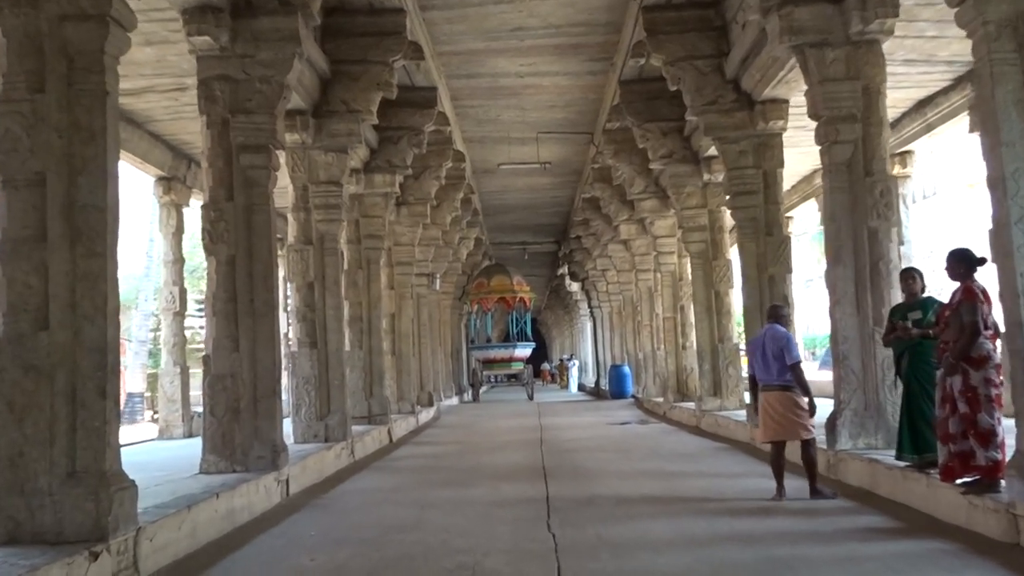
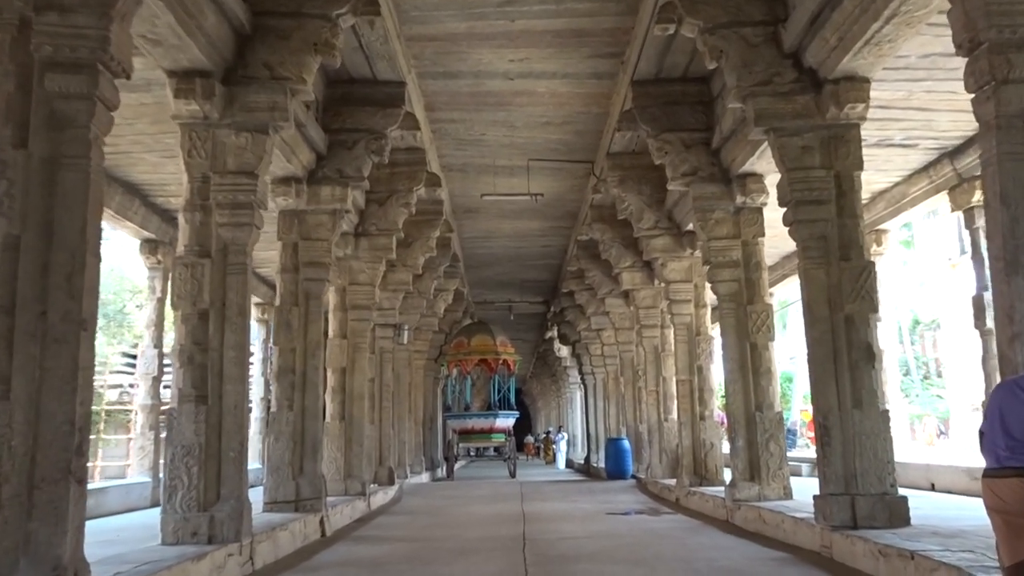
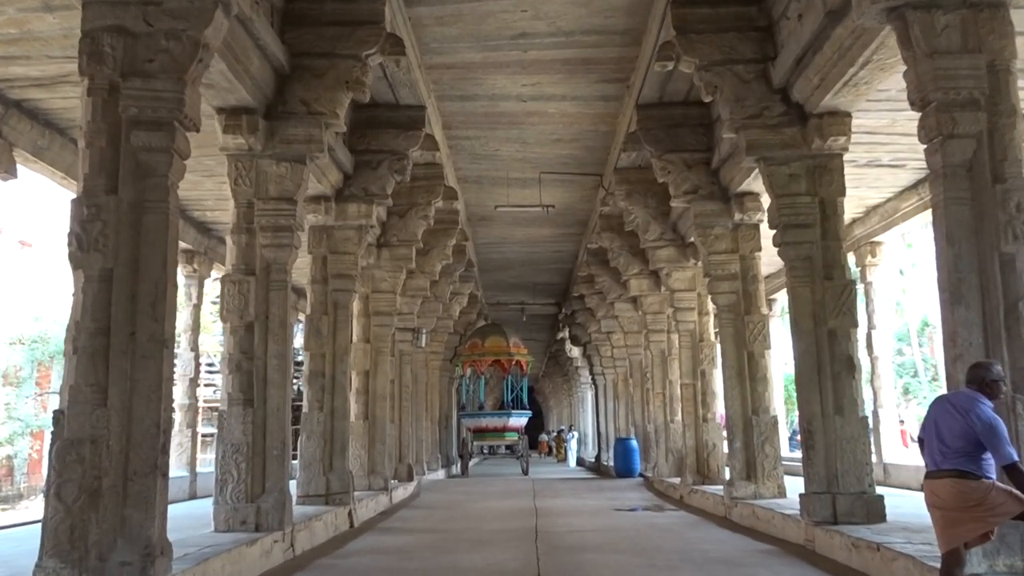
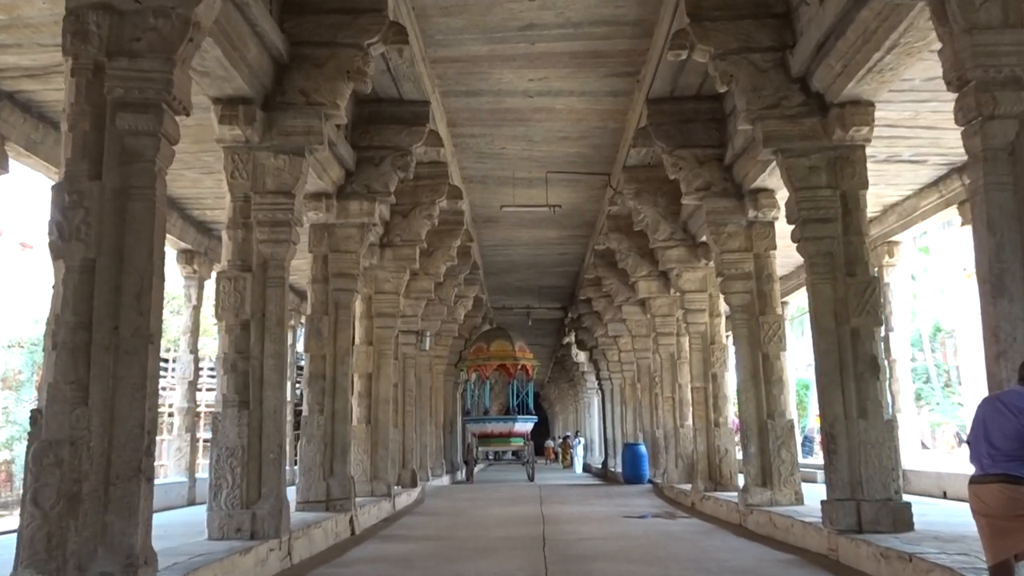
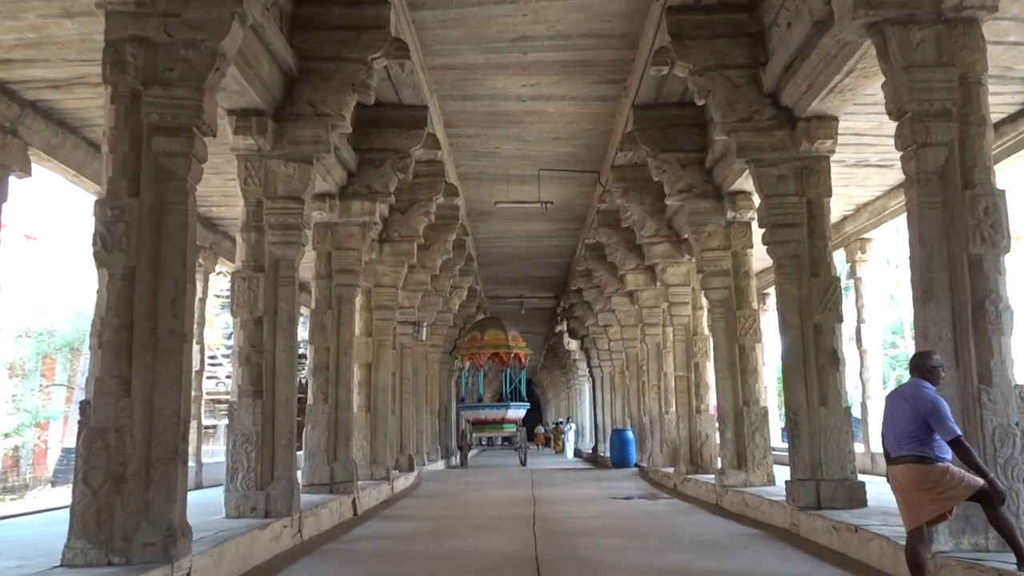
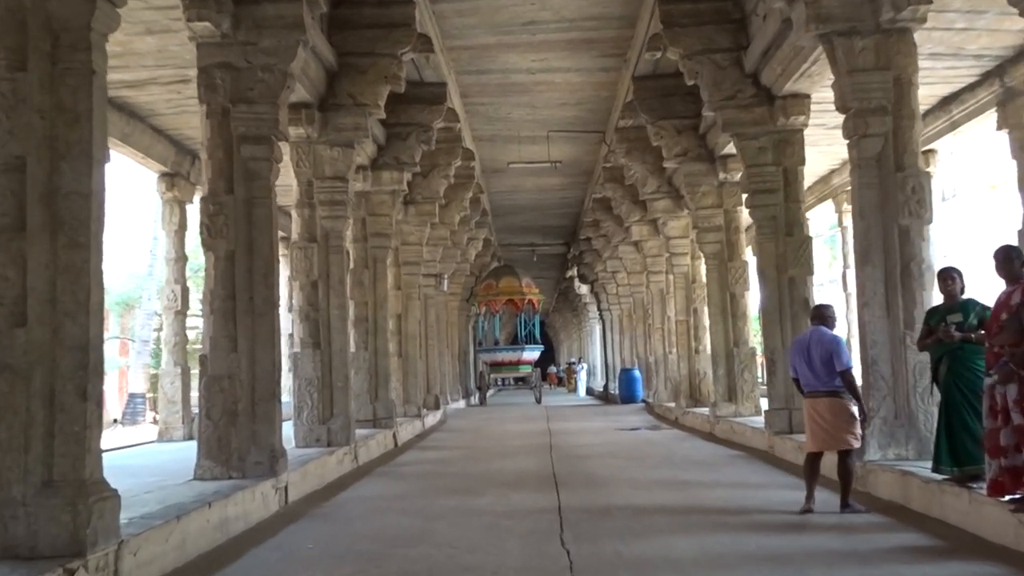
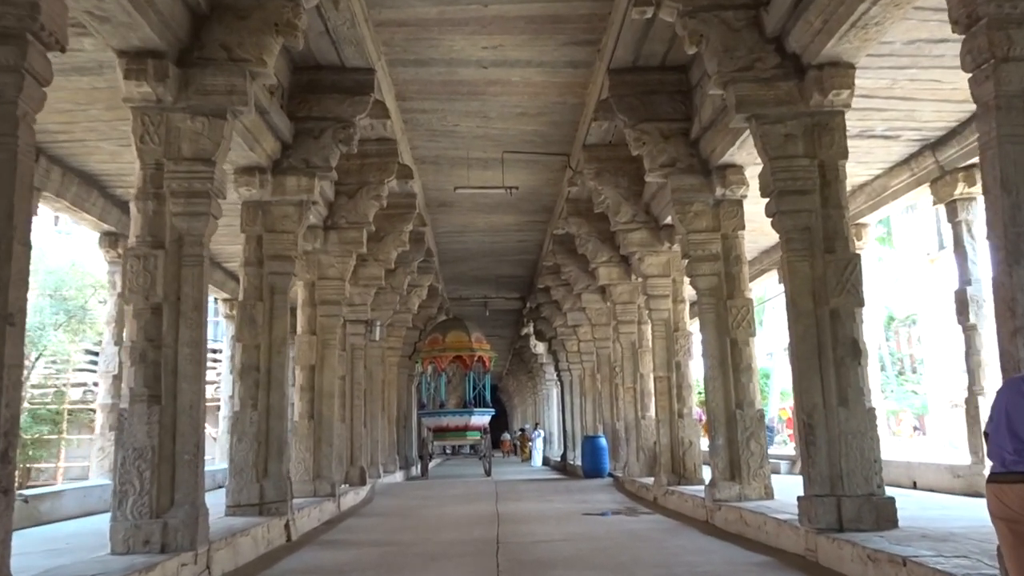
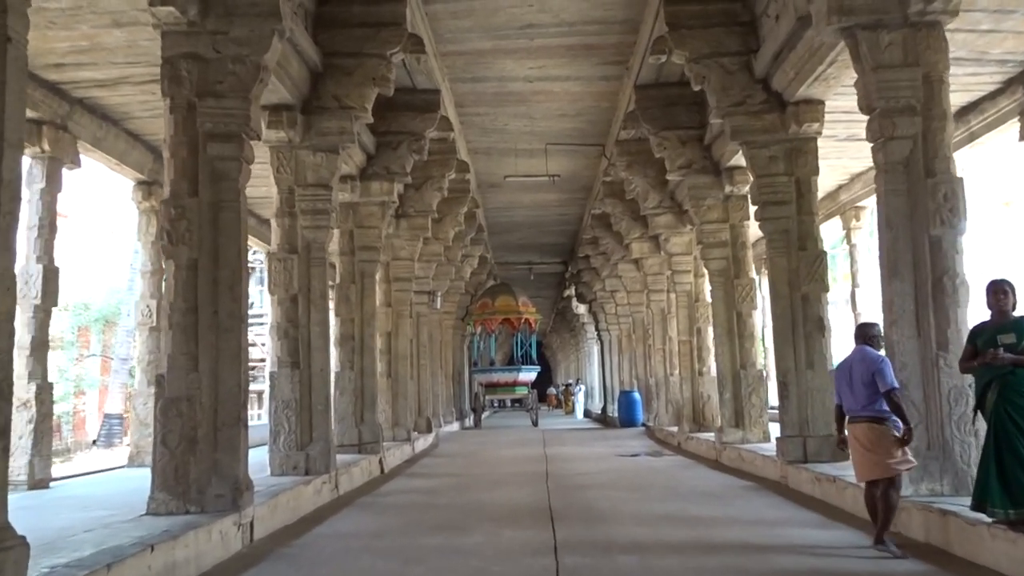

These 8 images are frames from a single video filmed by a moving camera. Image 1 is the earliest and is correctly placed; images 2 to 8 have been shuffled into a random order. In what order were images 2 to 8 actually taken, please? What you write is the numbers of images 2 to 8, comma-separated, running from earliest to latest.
6, 8, 5, 3, 4, 2, 7
